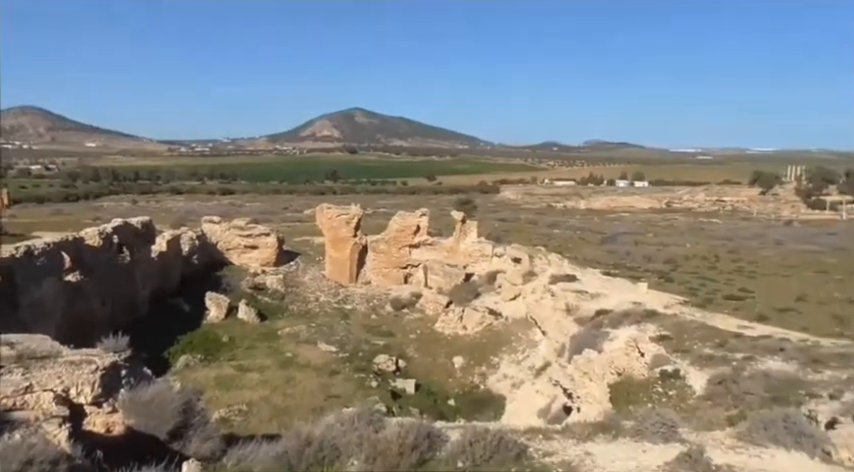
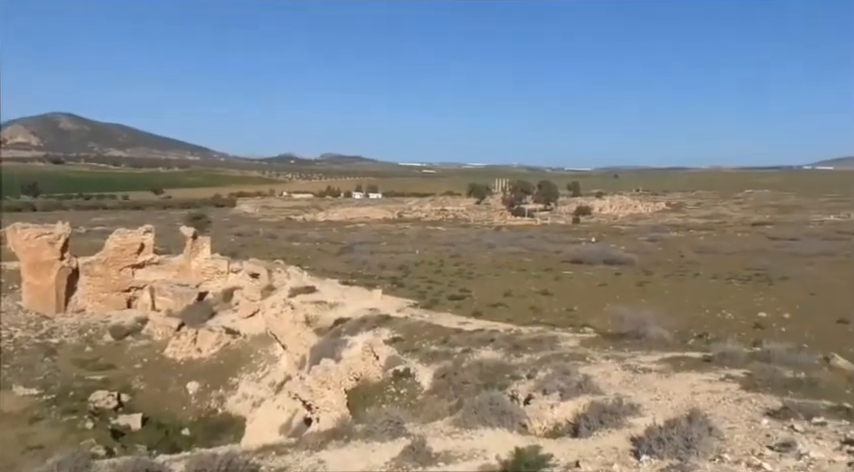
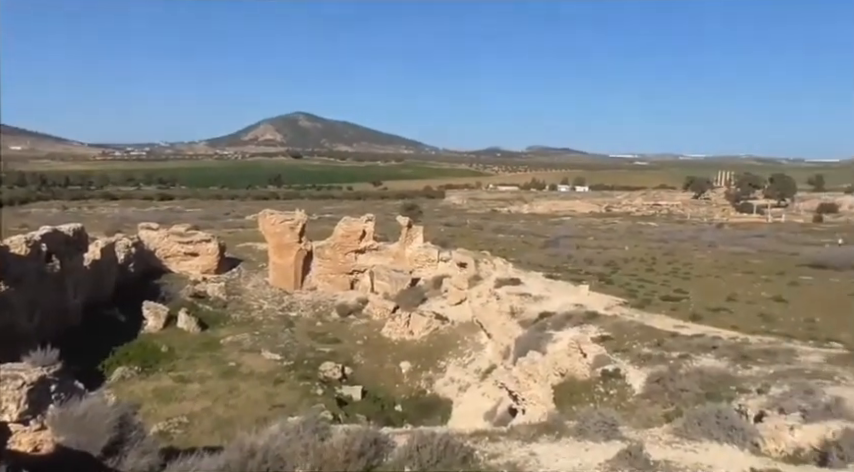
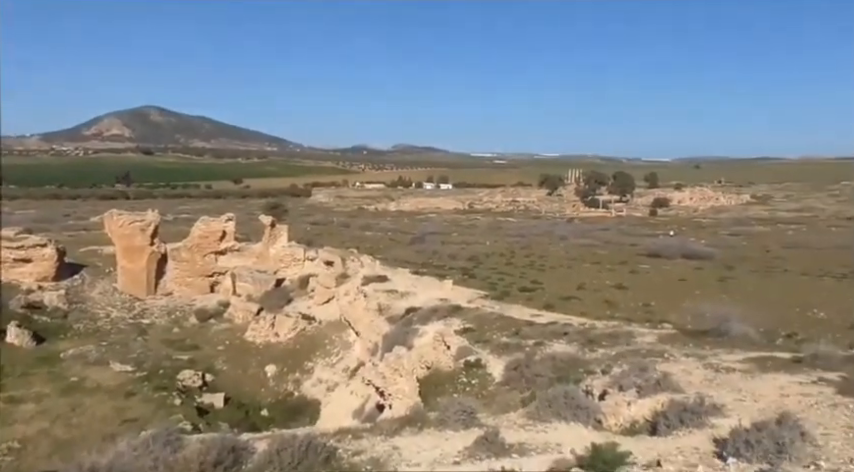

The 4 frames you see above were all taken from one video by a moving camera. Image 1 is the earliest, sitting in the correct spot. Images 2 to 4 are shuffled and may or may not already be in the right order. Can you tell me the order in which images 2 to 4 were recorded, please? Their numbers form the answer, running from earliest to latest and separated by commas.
3, 4, 2
